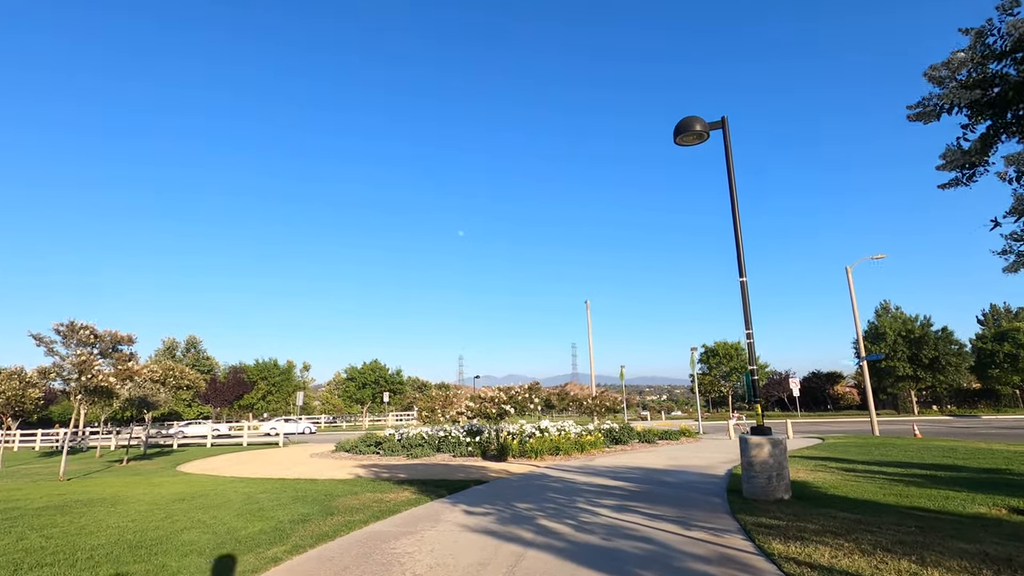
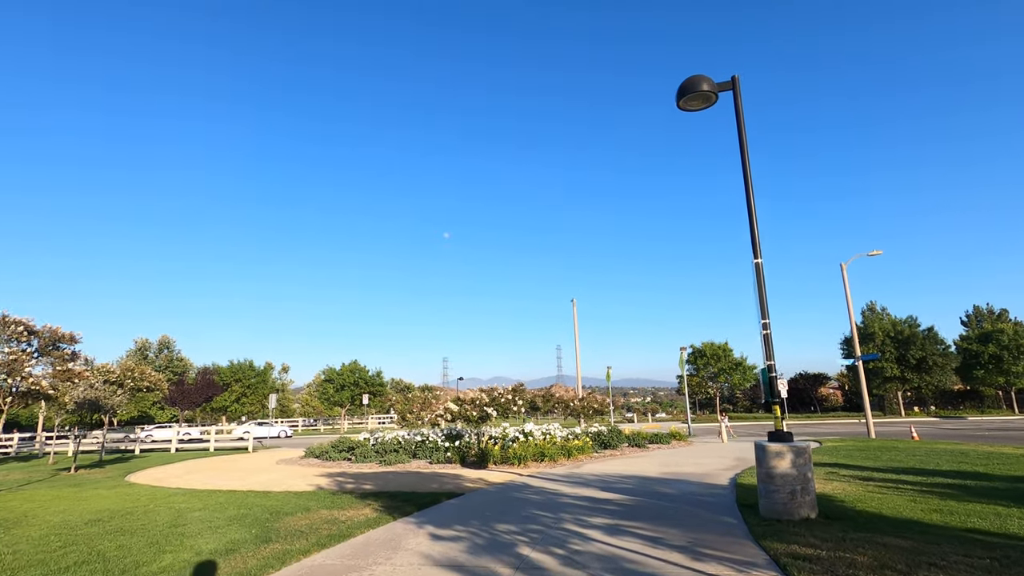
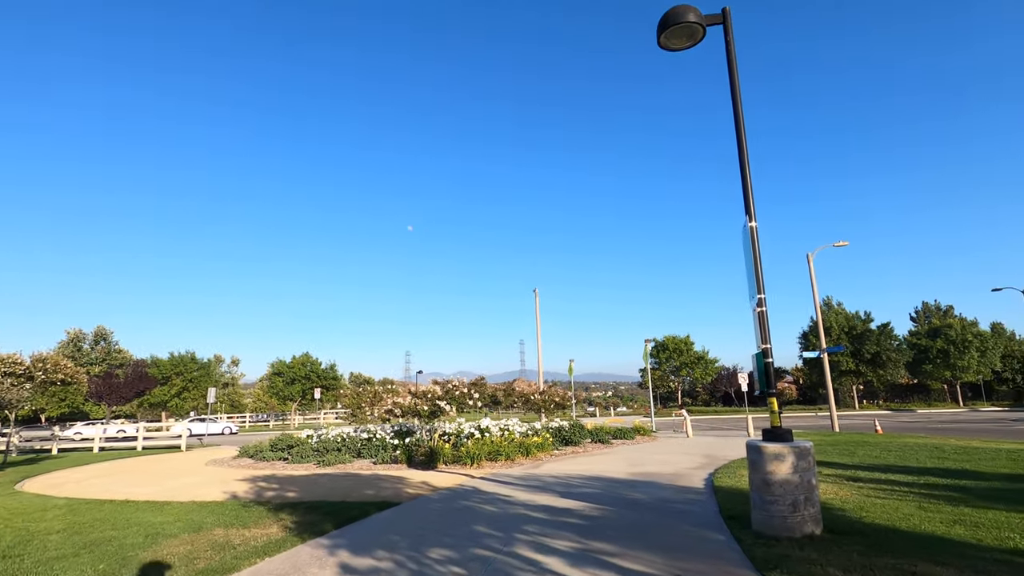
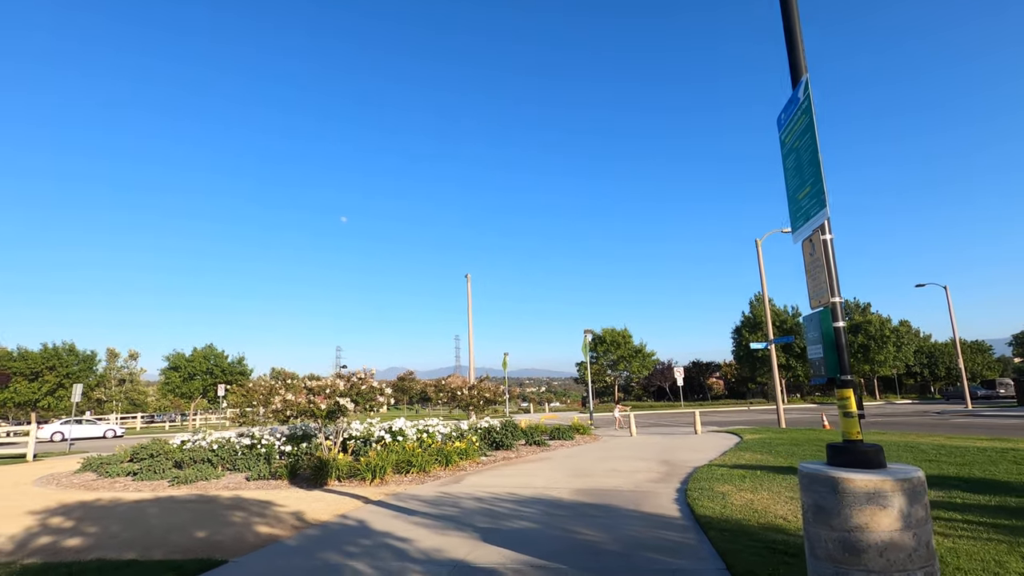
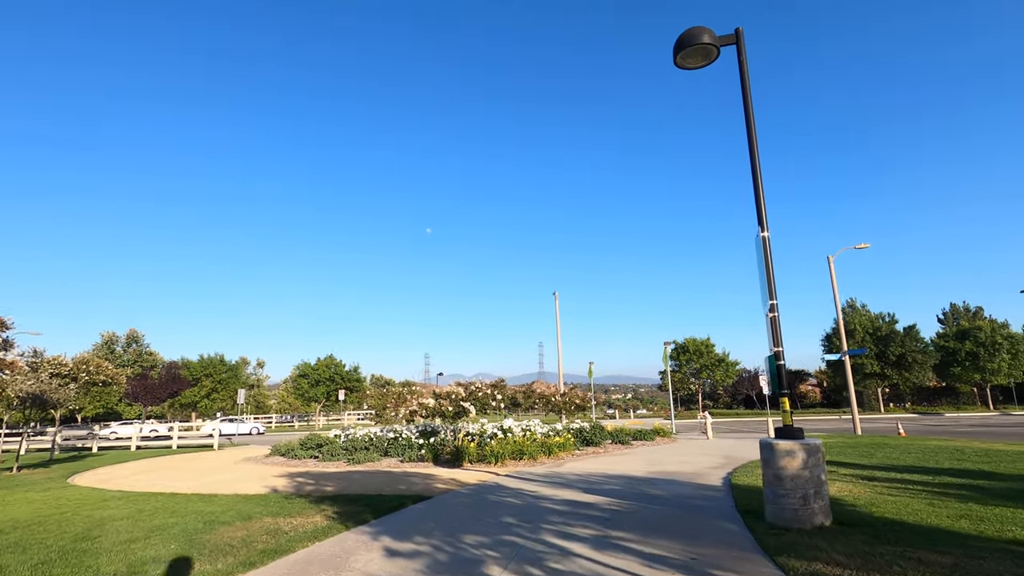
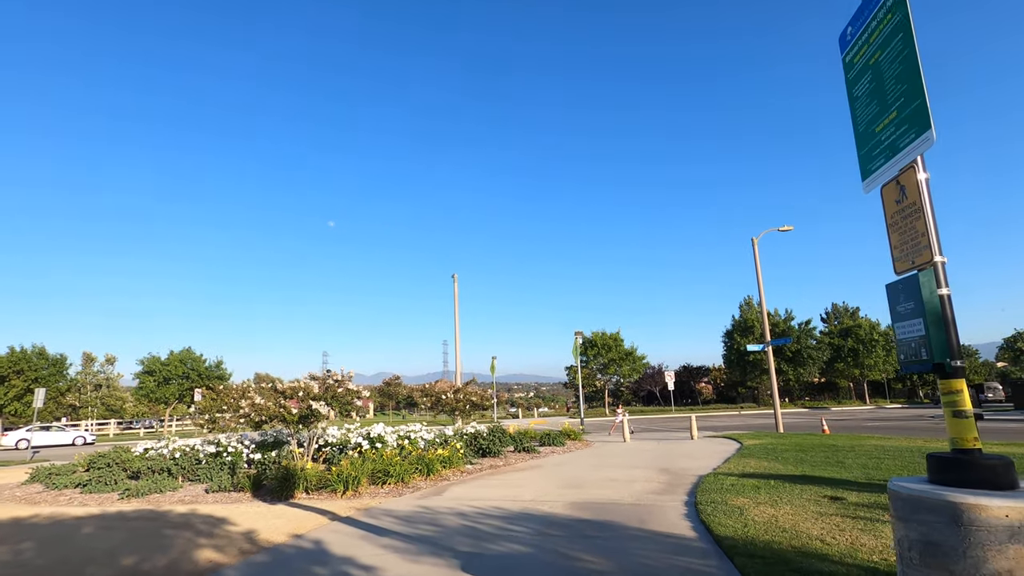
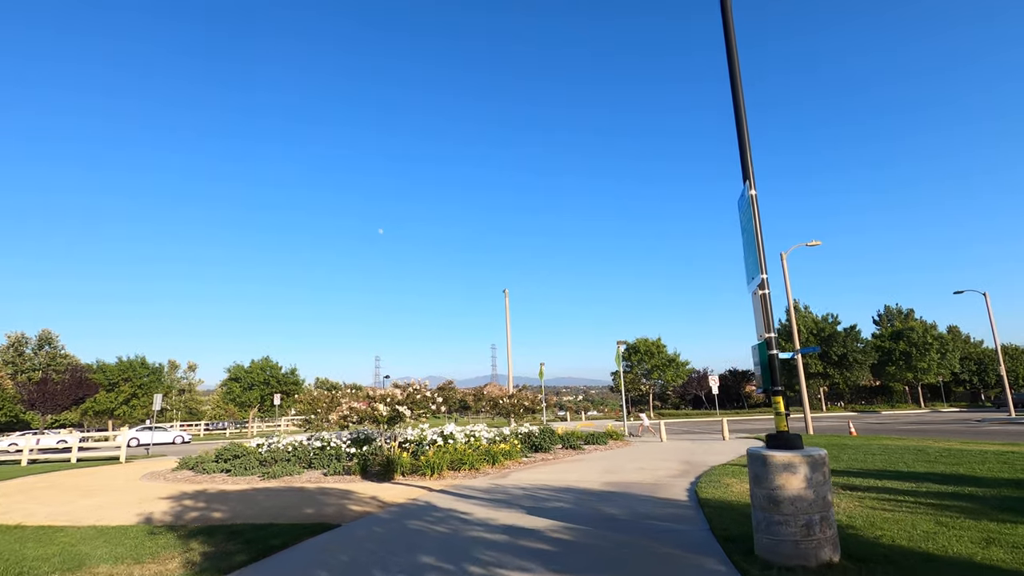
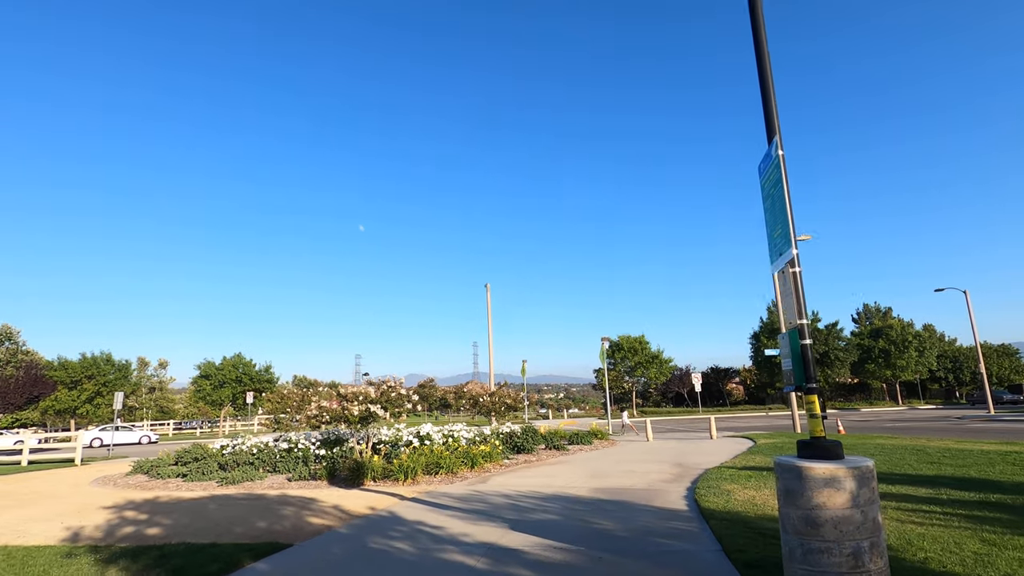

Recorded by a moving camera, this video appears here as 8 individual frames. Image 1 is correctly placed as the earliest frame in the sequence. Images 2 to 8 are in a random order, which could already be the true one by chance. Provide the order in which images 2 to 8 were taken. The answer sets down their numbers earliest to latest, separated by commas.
2, 5, 3, 7, 8, 4, 6
